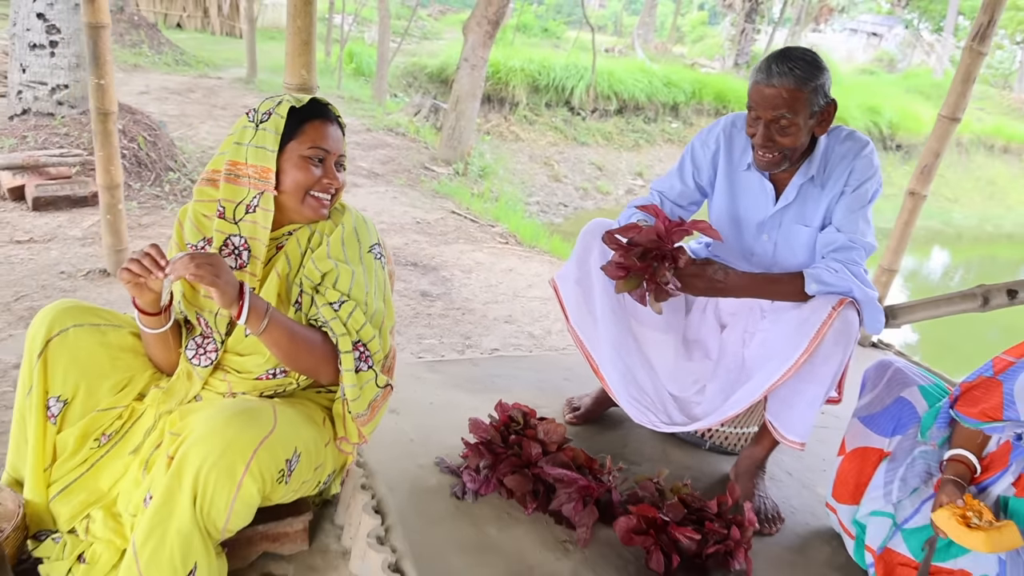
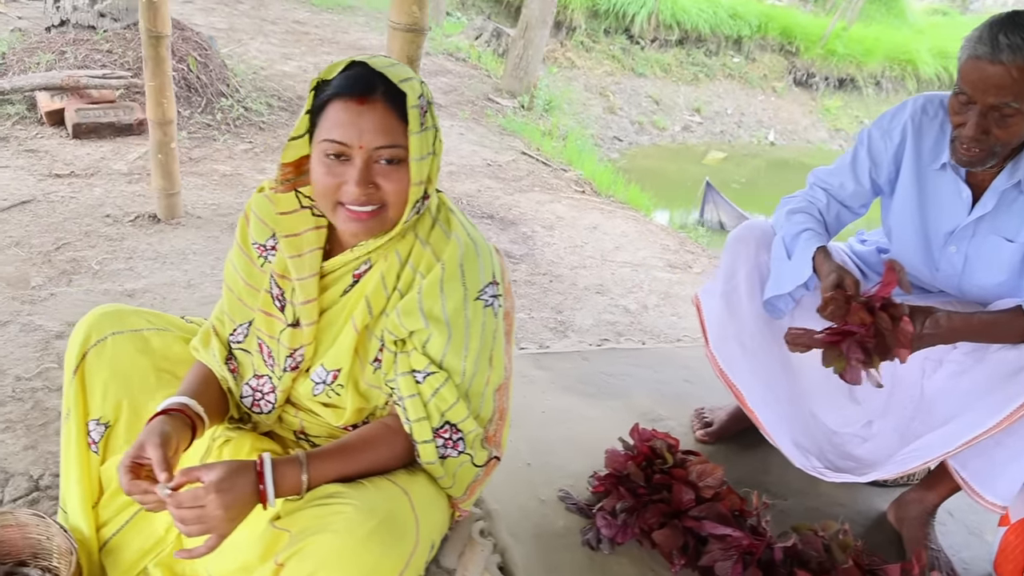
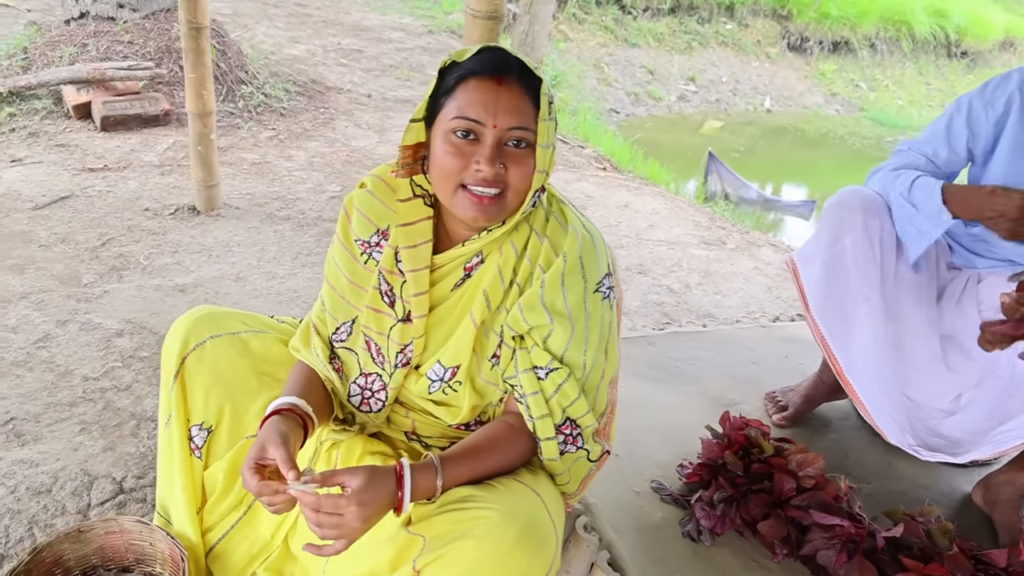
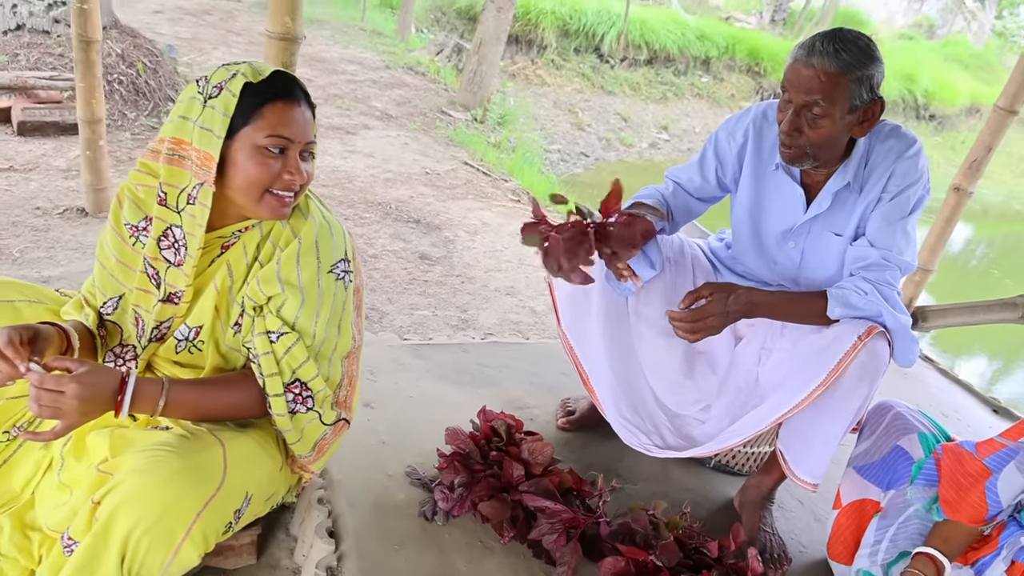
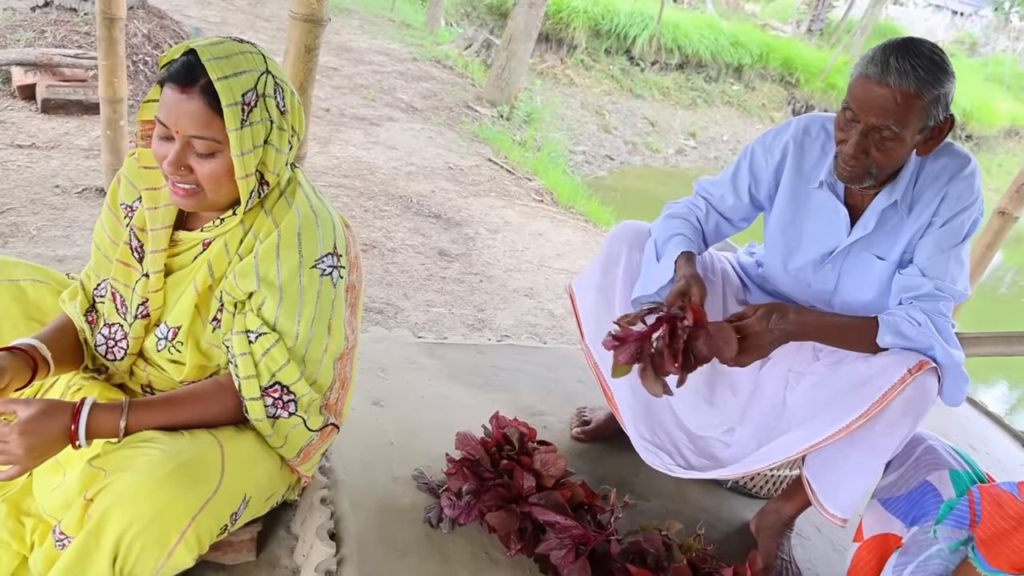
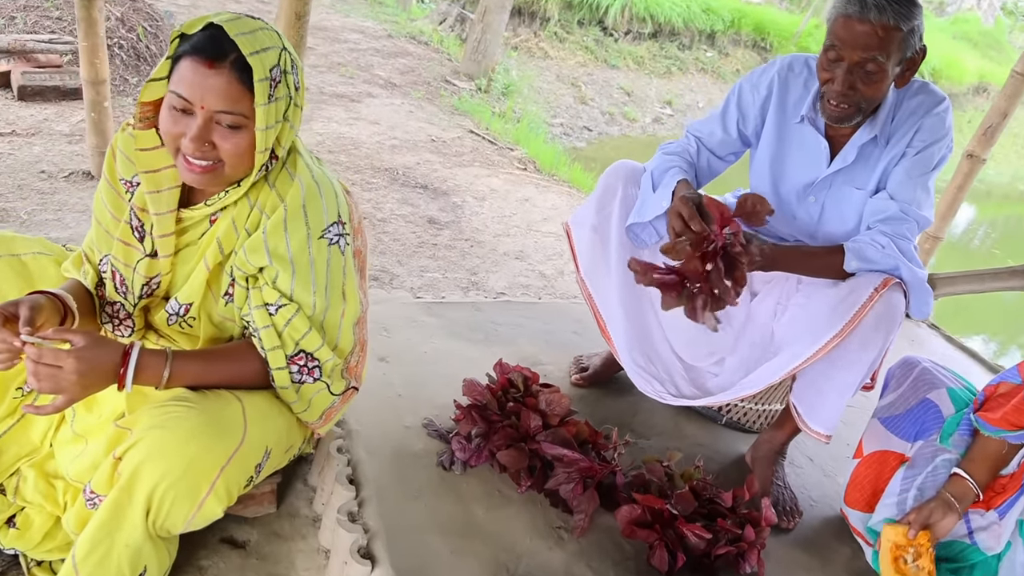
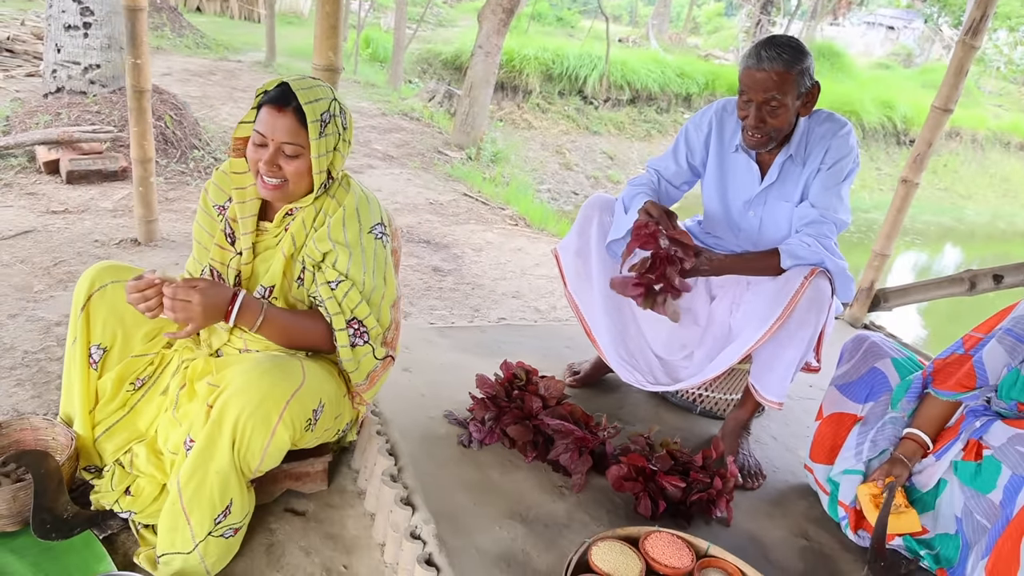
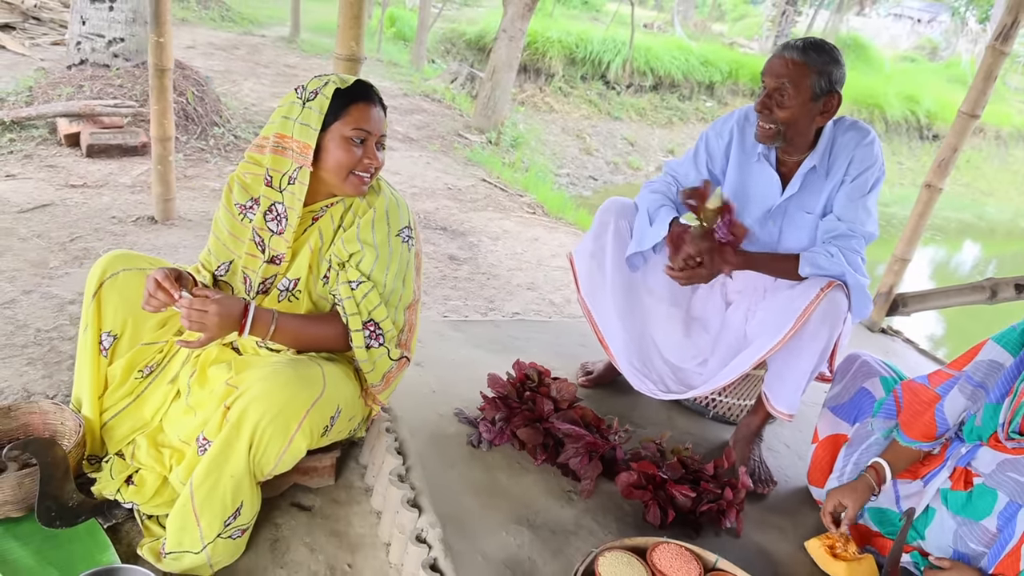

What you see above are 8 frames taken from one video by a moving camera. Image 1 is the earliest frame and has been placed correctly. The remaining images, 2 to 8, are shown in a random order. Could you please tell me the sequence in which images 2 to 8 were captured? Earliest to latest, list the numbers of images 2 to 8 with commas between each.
7, 6, 4, 8, 5, 2, 3
